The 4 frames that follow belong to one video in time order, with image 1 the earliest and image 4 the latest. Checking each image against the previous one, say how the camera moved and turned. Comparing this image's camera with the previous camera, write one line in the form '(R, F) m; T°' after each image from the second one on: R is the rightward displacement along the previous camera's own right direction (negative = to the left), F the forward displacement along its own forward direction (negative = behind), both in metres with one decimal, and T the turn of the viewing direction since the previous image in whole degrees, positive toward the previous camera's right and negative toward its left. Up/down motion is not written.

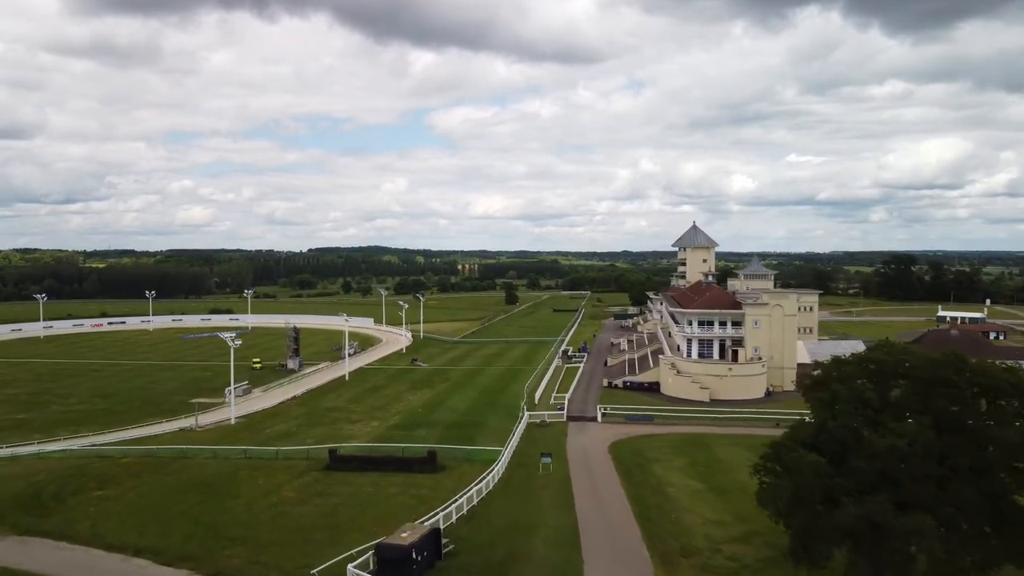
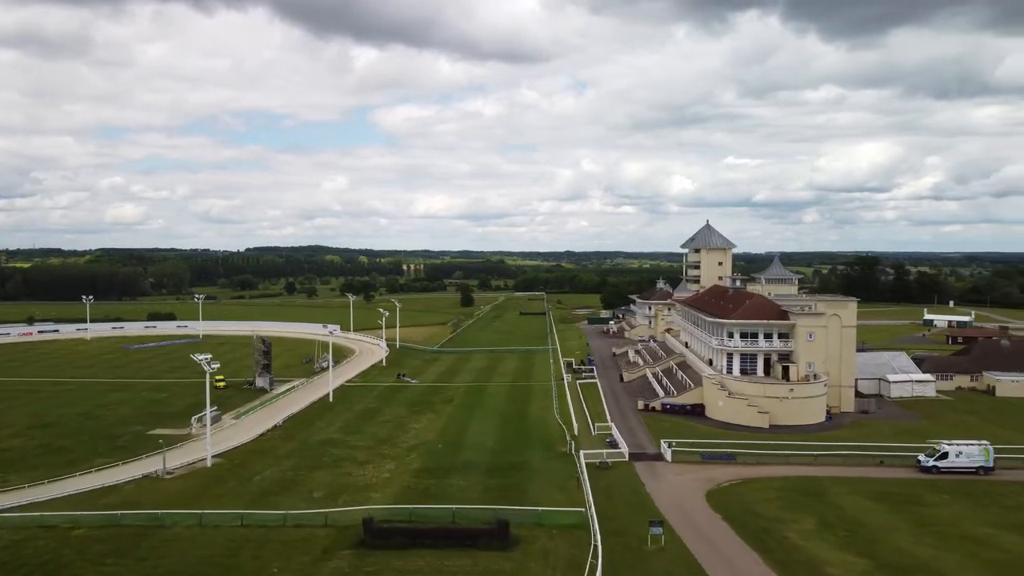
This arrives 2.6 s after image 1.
(-4.8, +8.3) m; +4°
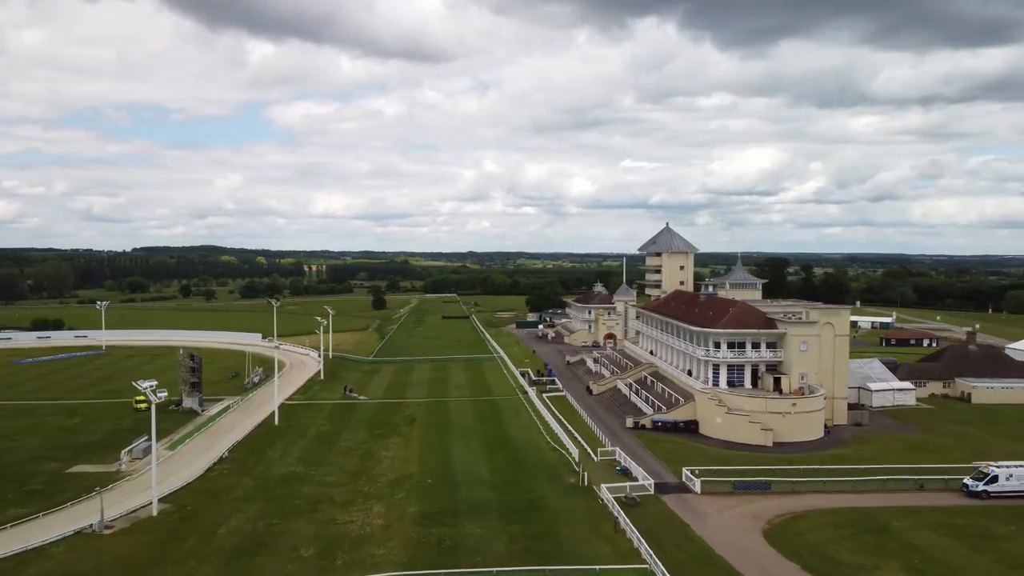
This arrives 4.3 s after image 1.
(-4.3, +4.9) m; +7°
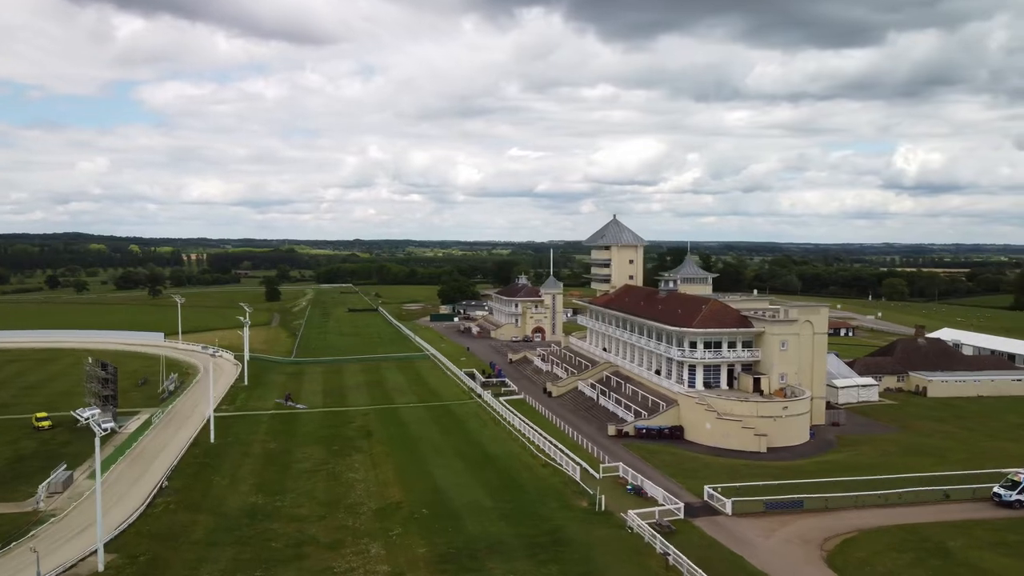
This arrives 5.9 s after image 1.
(-4.5, +4.2) m; +8°
